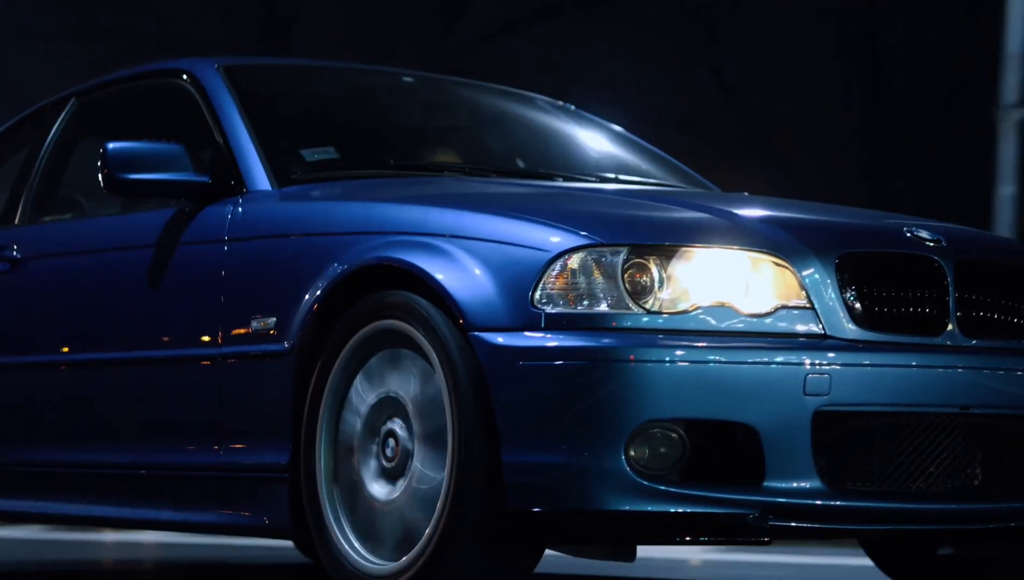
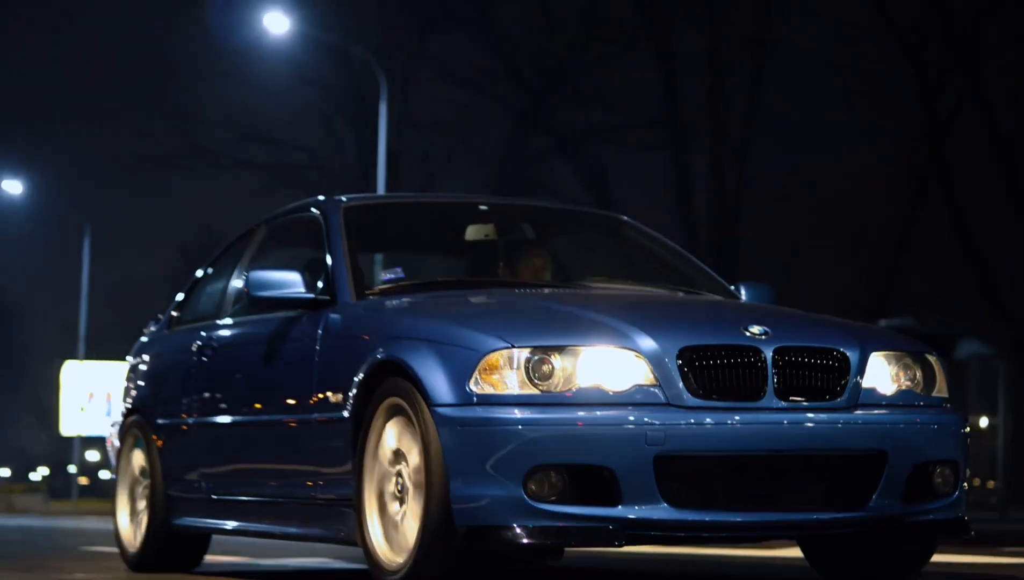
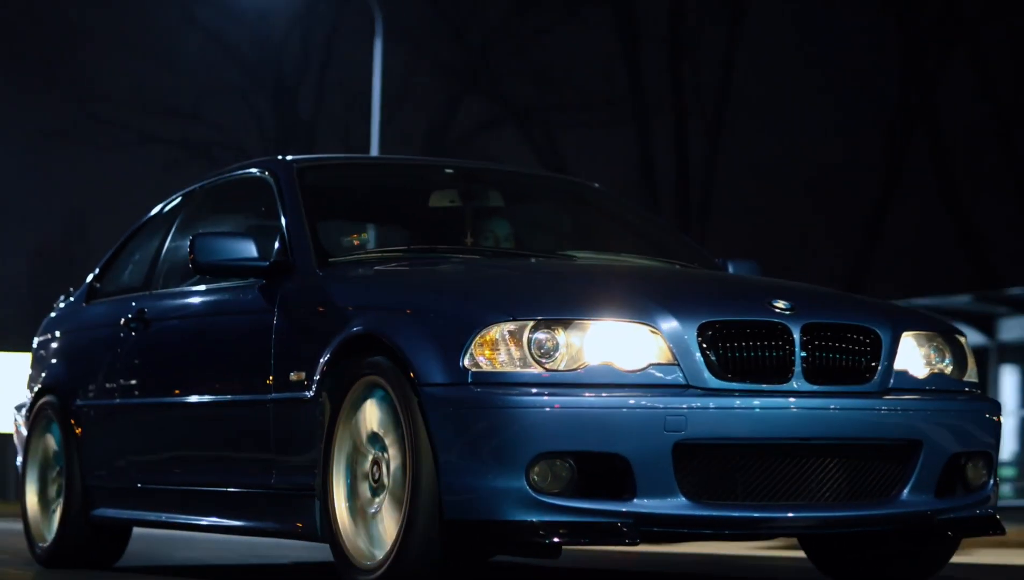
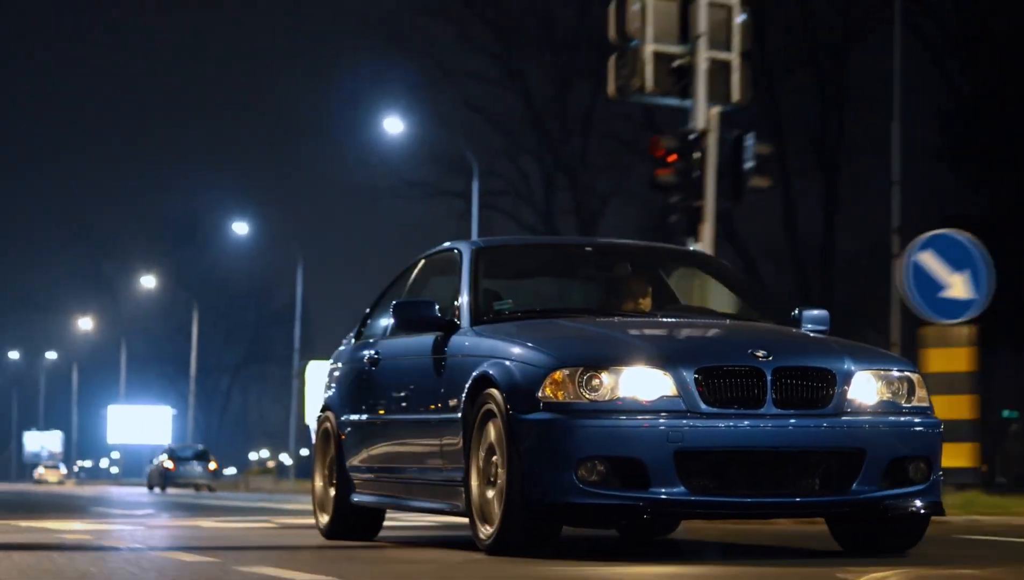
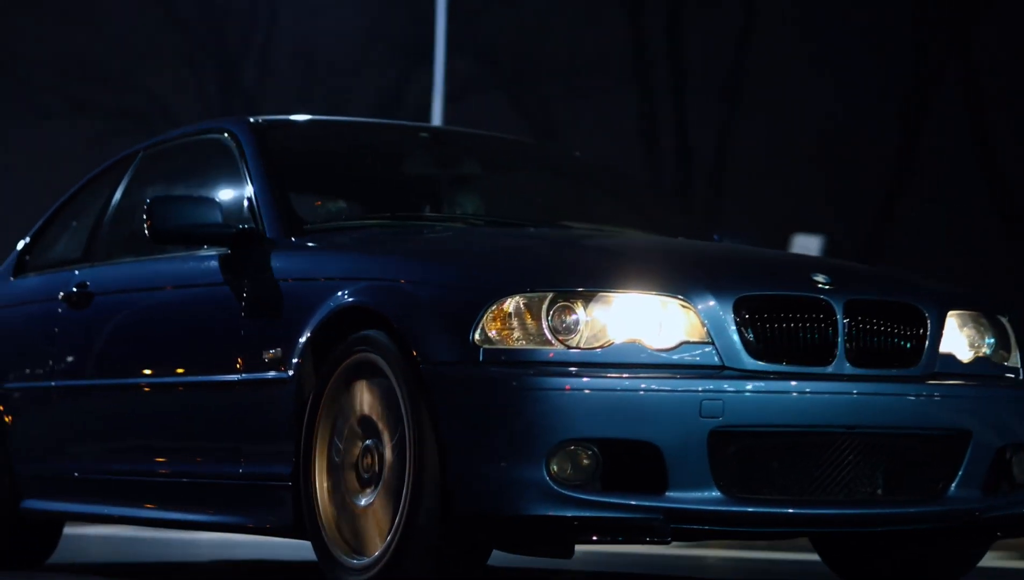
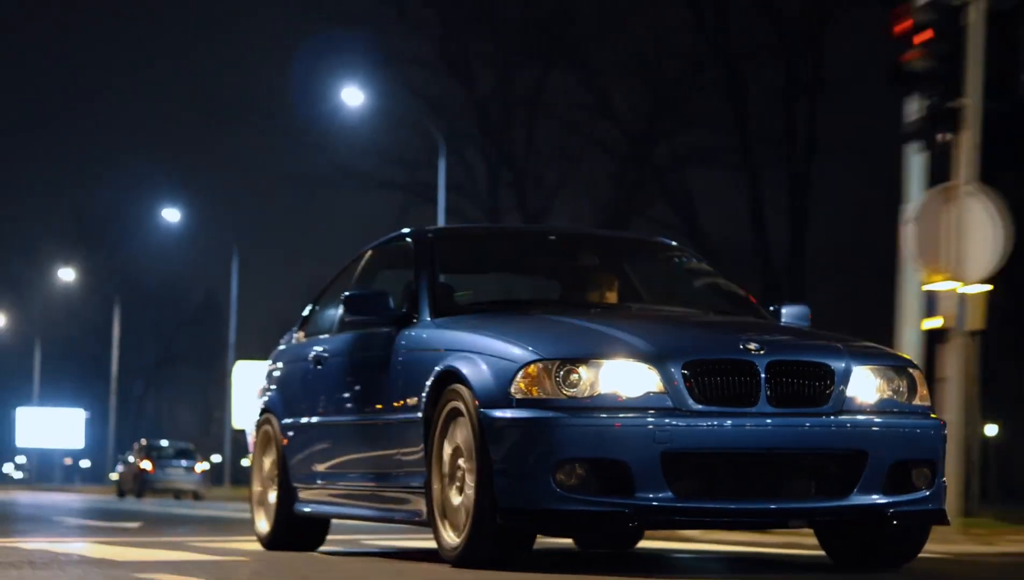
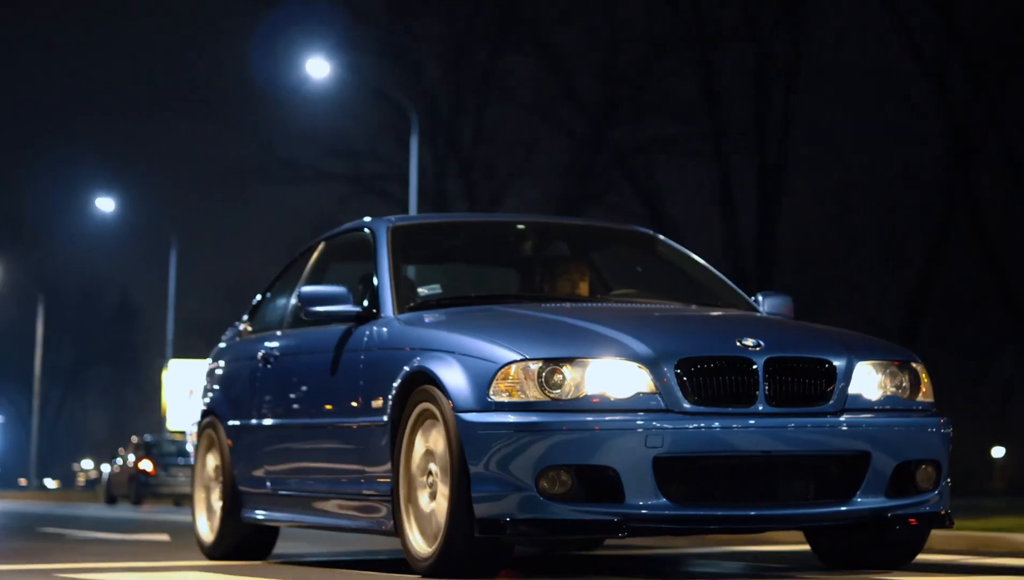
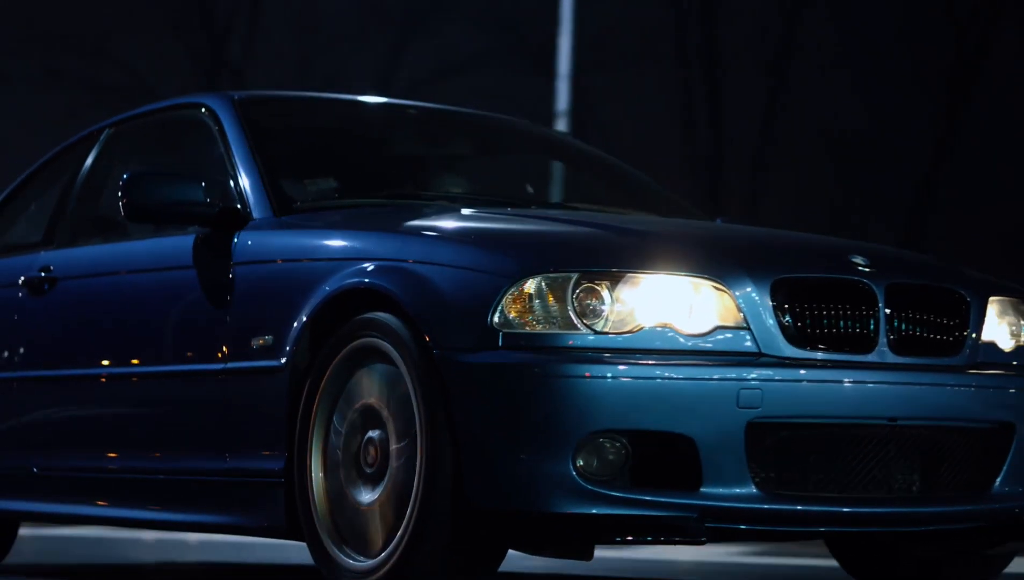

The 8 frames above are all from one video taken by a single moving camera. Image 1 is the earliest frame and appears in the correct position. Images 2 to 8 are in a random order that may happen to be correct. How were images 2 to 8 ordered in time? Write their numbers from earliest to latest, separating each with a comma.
8, 5, 3, 2, 7, 6, 4
